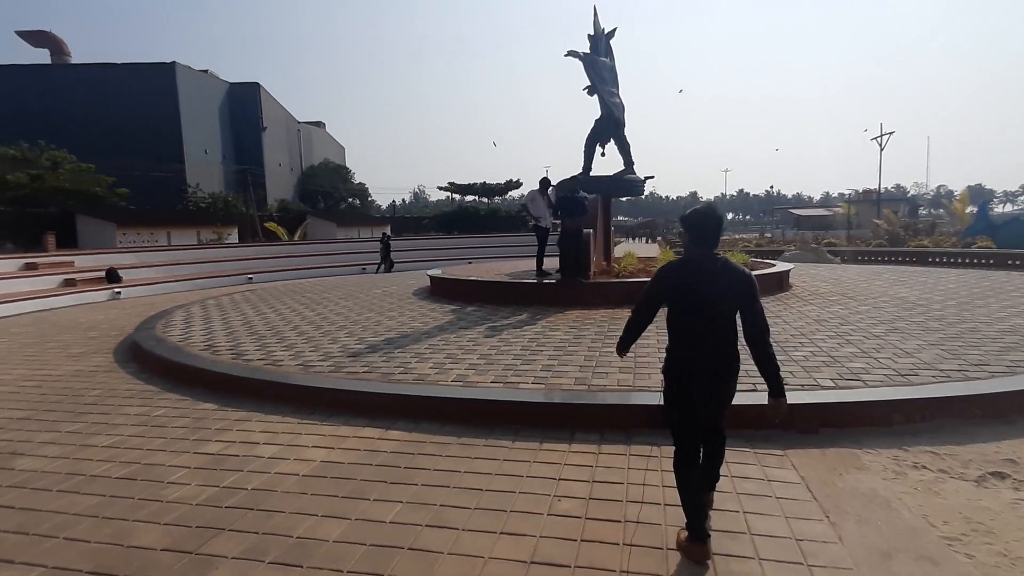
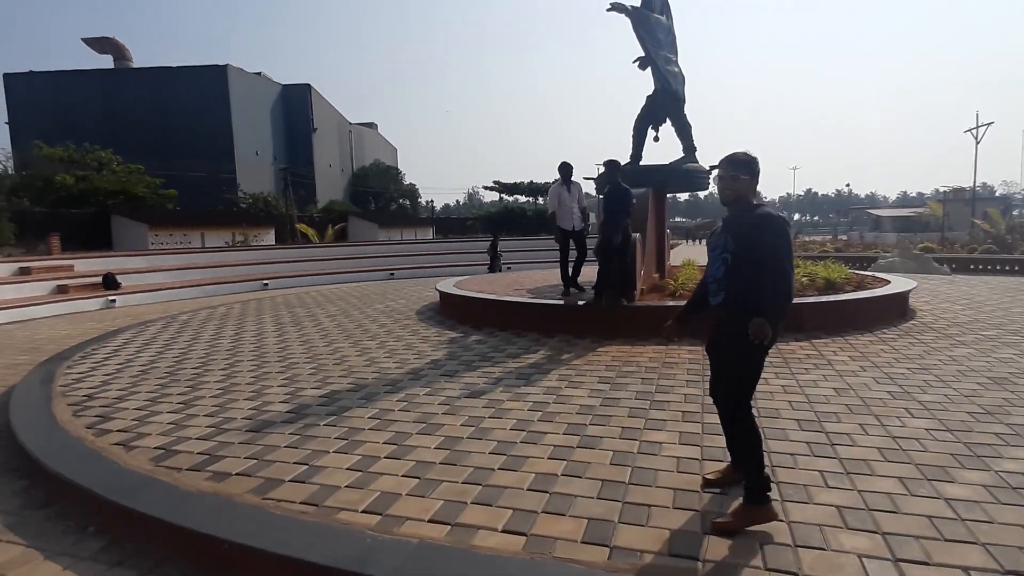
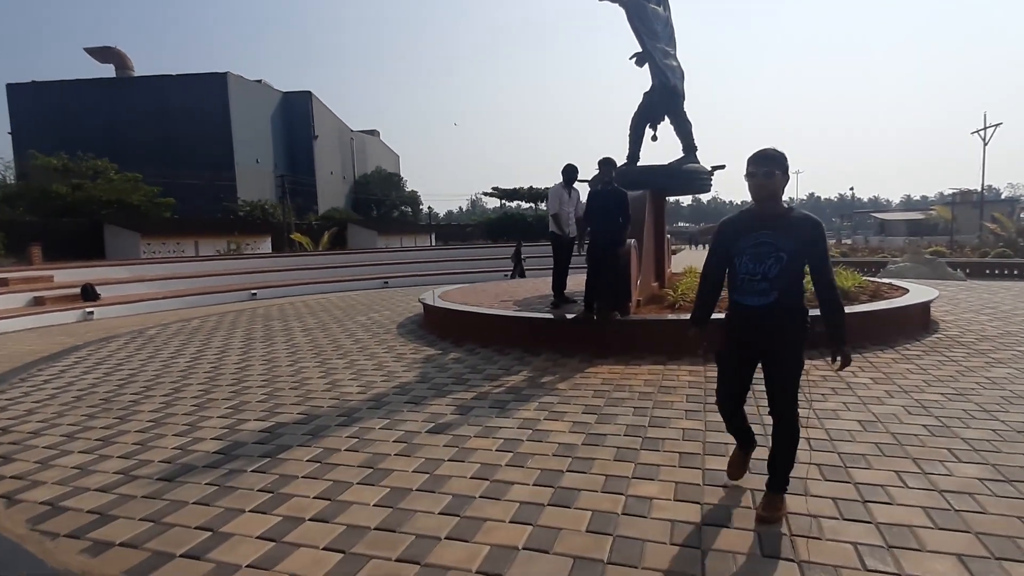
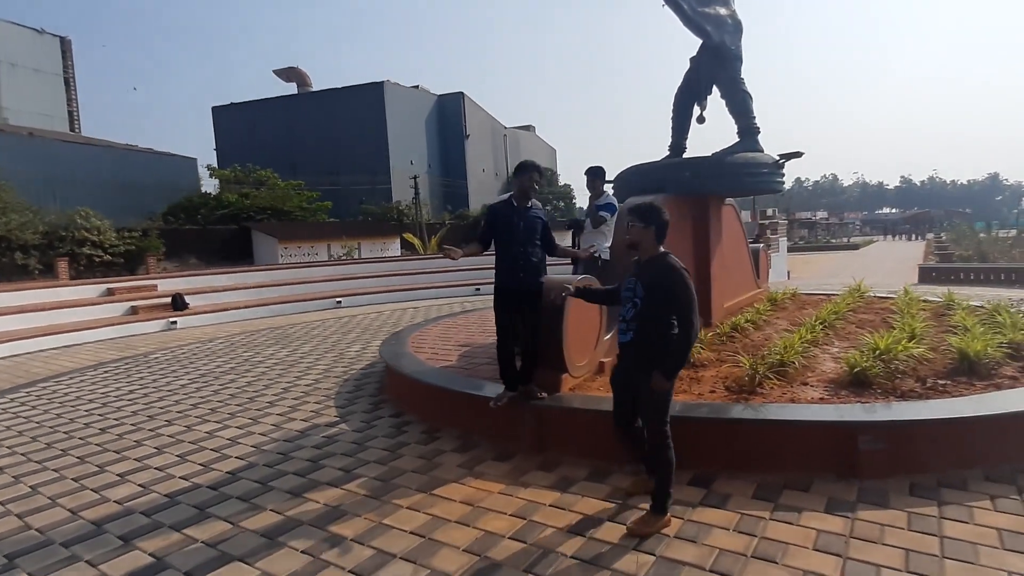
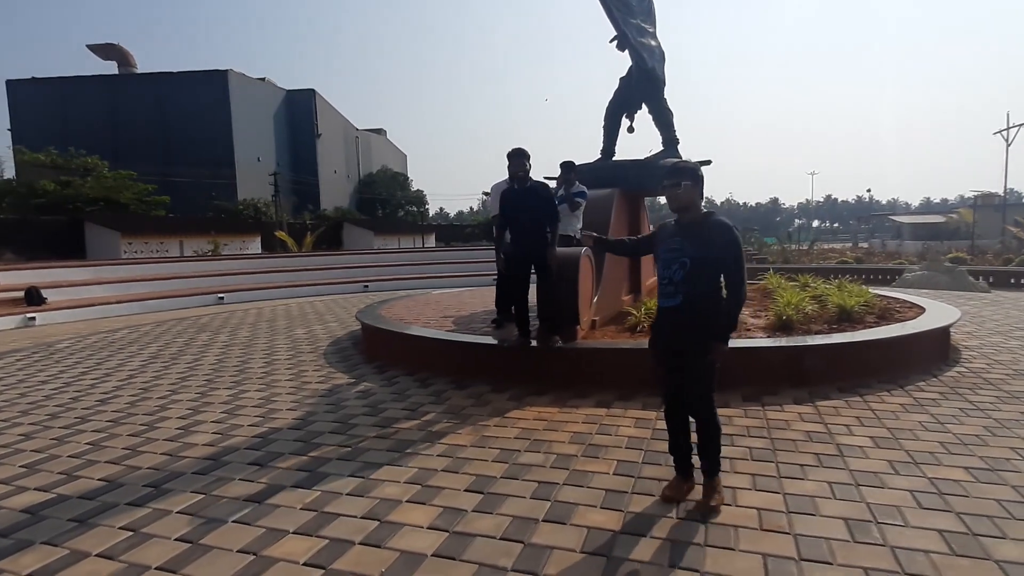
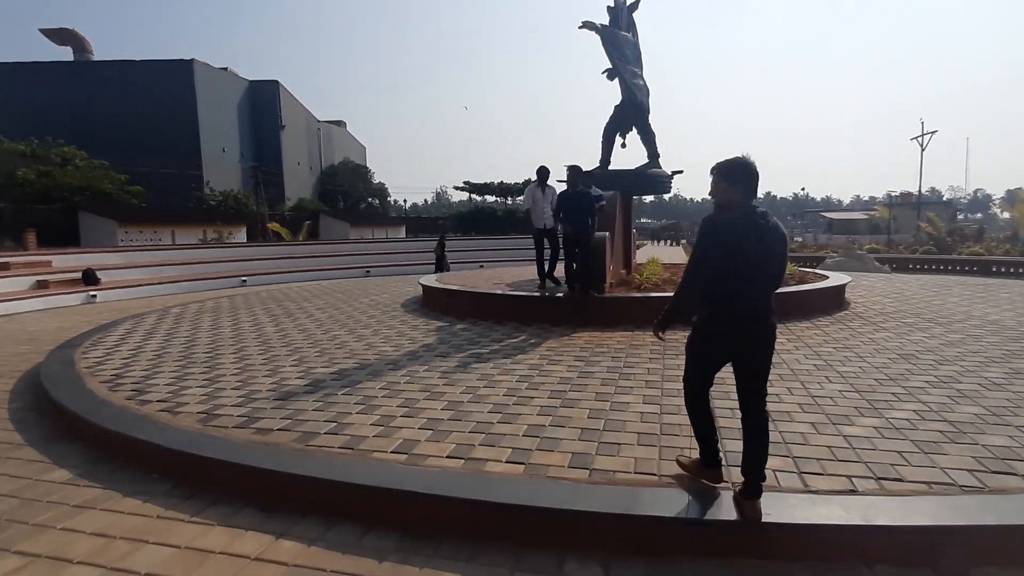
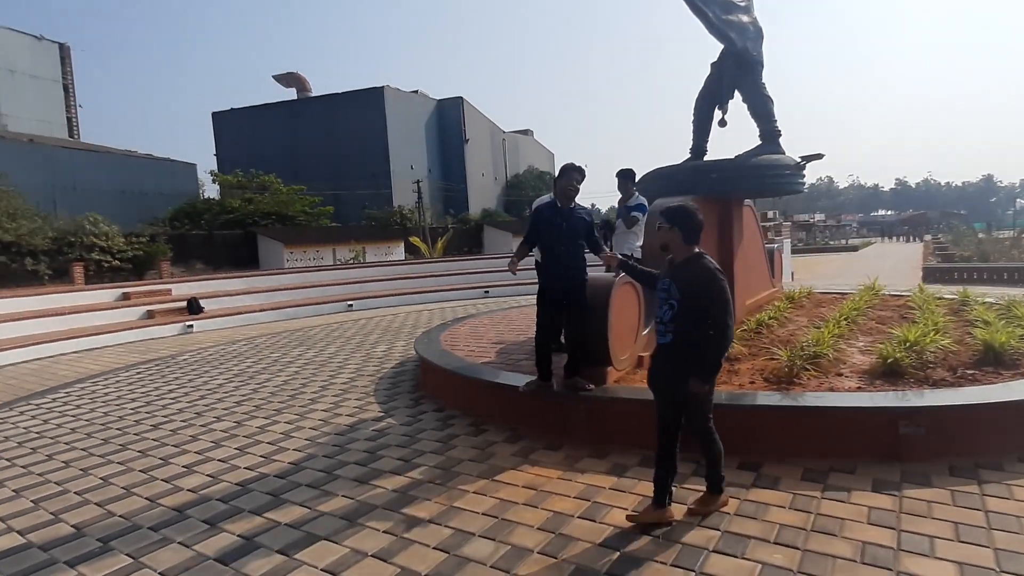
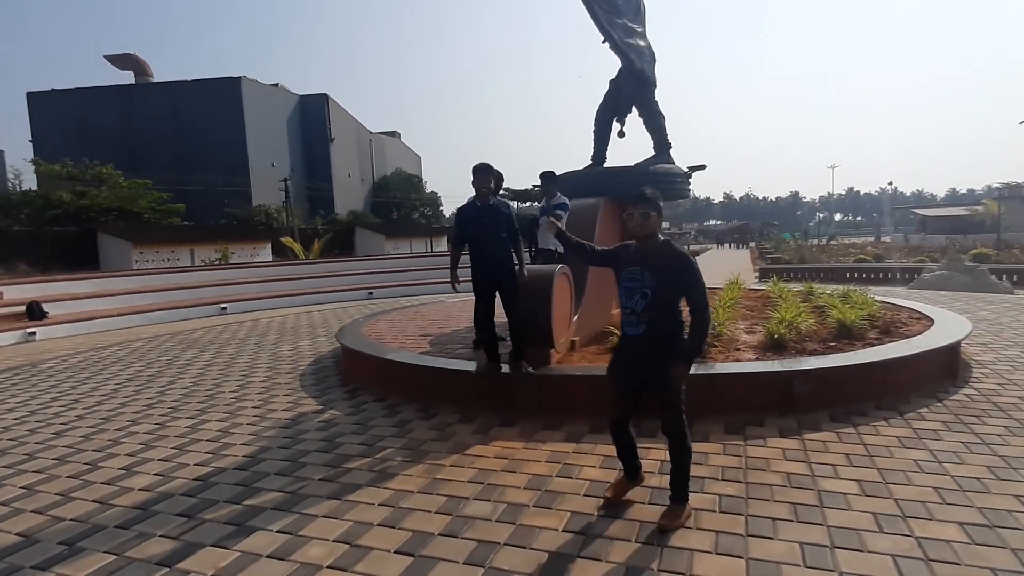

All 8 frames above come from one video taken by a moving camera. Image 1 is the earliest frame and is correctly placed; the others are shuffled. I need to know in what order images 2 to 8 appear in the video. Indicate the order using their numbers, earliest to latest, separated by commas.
6, 2, 3, 5, 8, 7, 4
